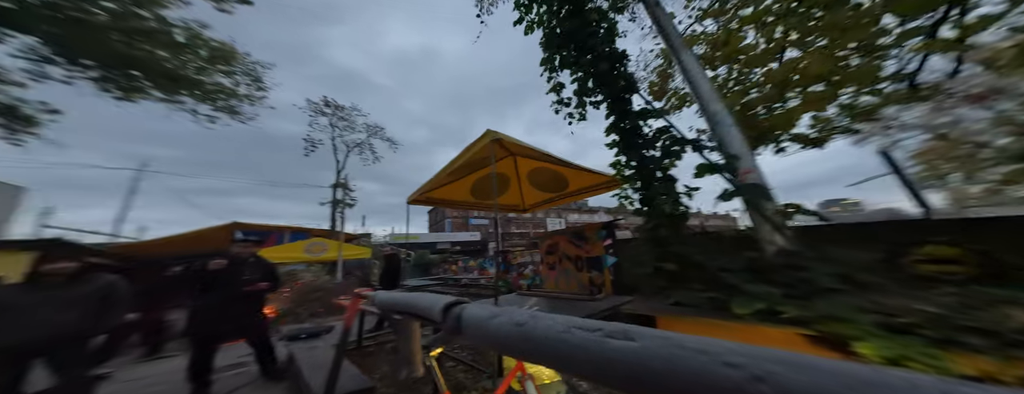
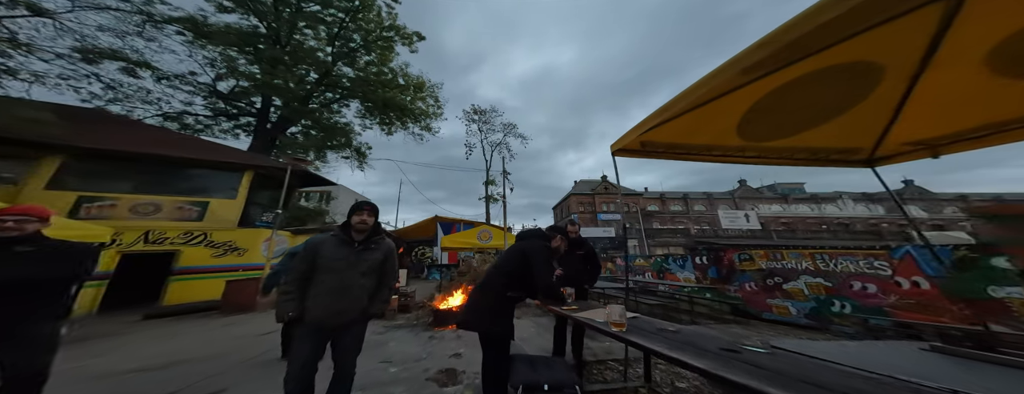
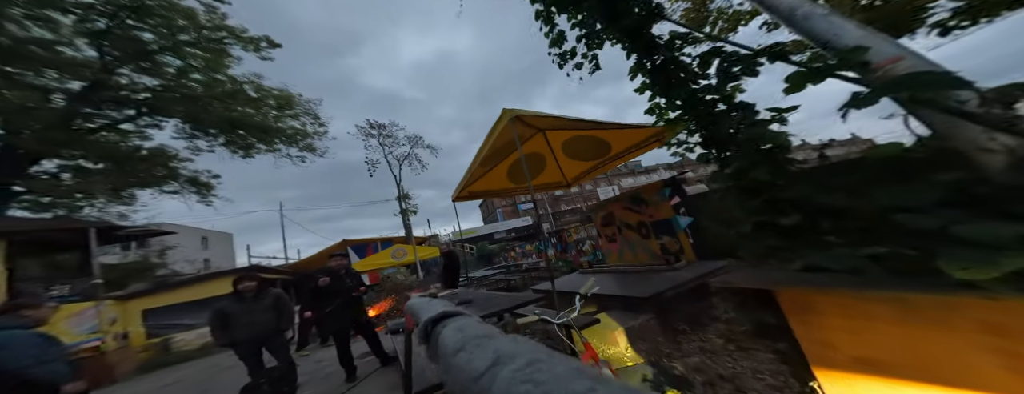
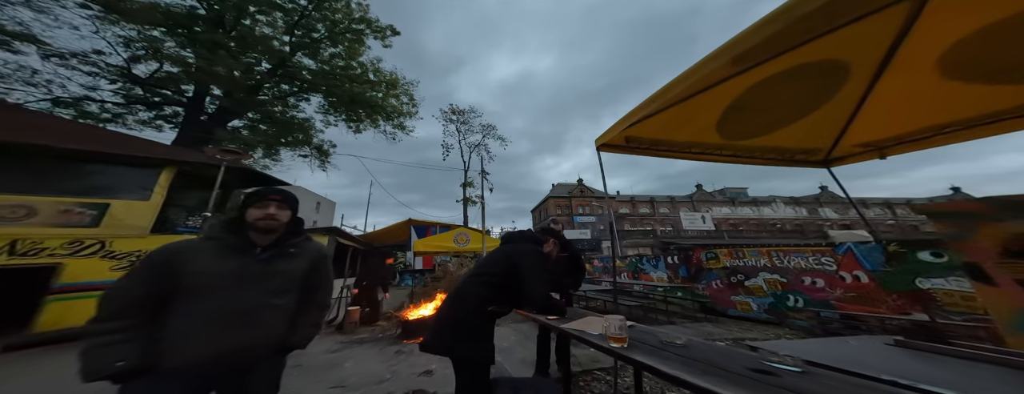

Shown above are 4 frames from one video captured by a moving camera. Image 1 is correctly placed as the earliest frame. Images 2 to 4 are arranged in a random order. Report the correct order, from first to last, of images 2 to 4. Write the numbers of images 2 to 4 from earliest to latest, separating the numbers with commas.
3, 2, 4
